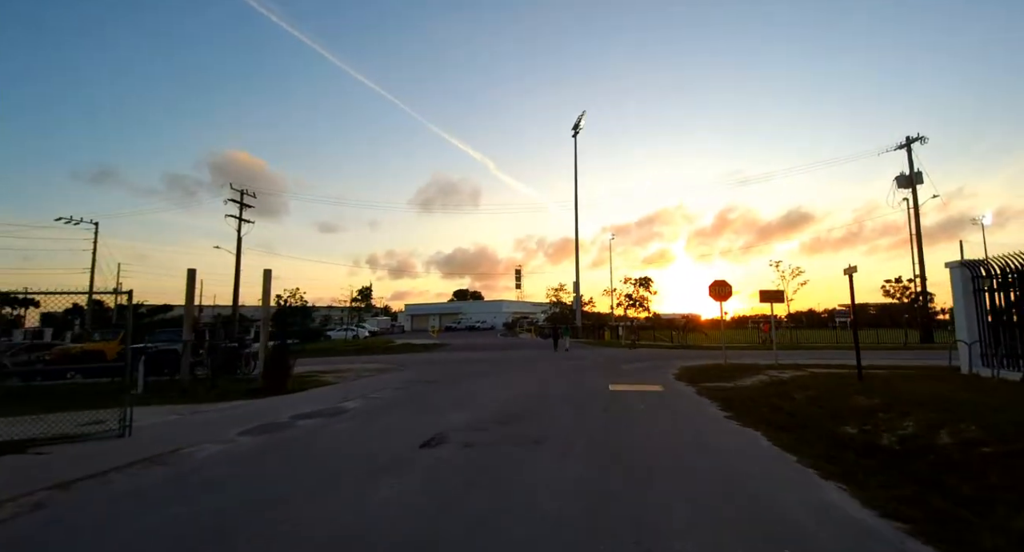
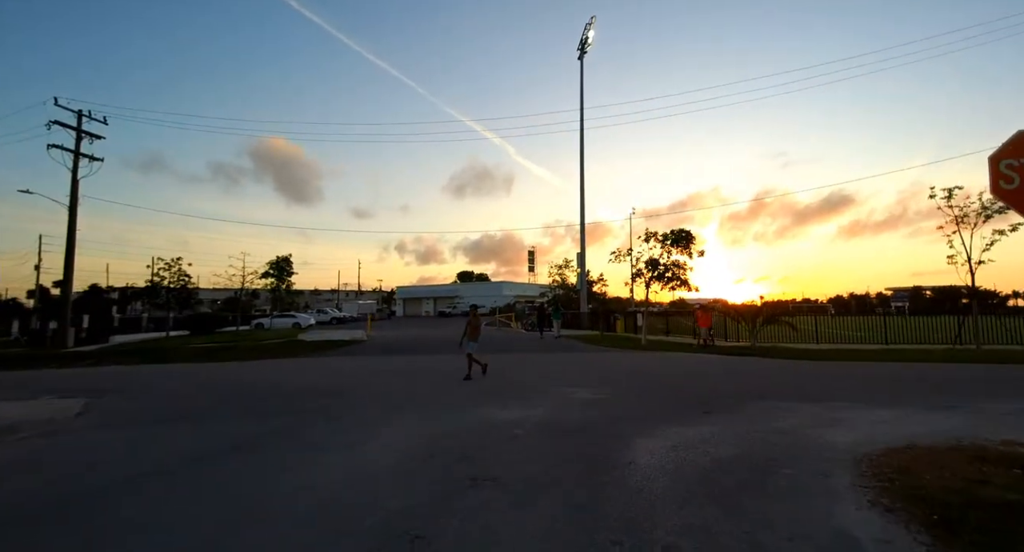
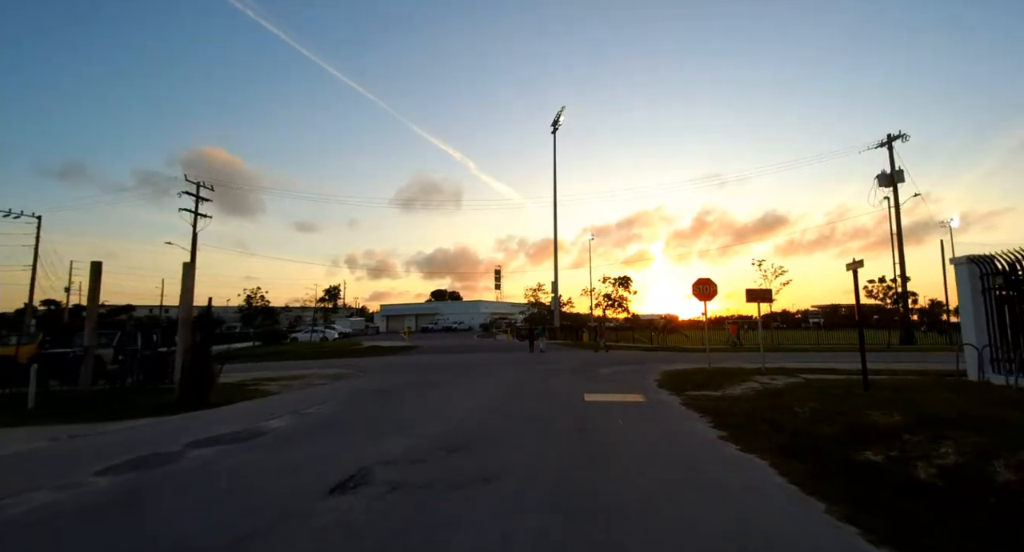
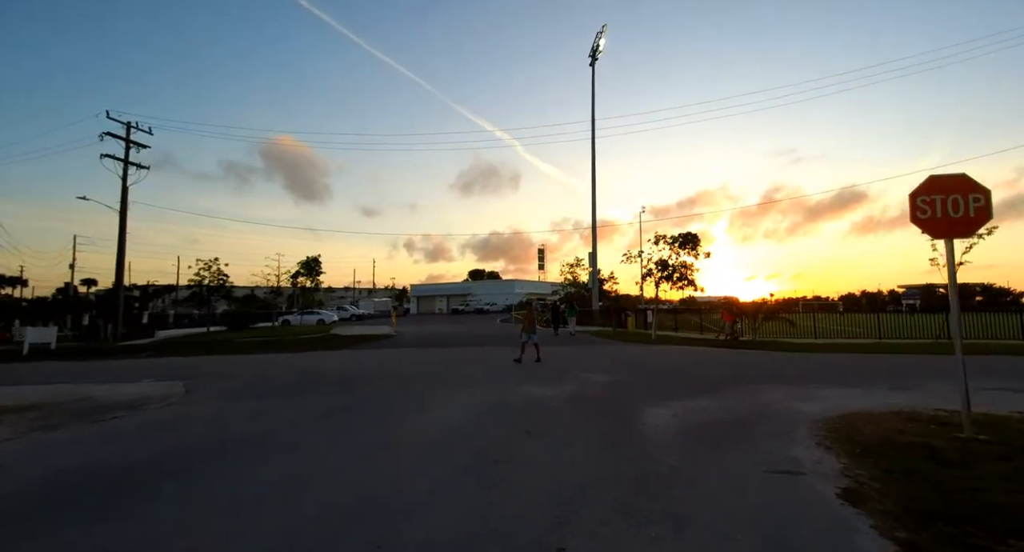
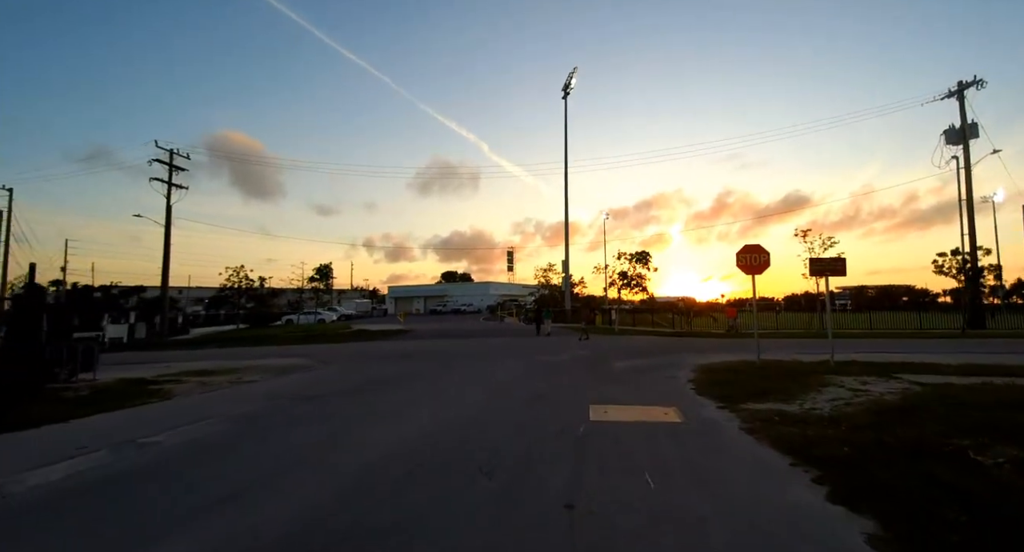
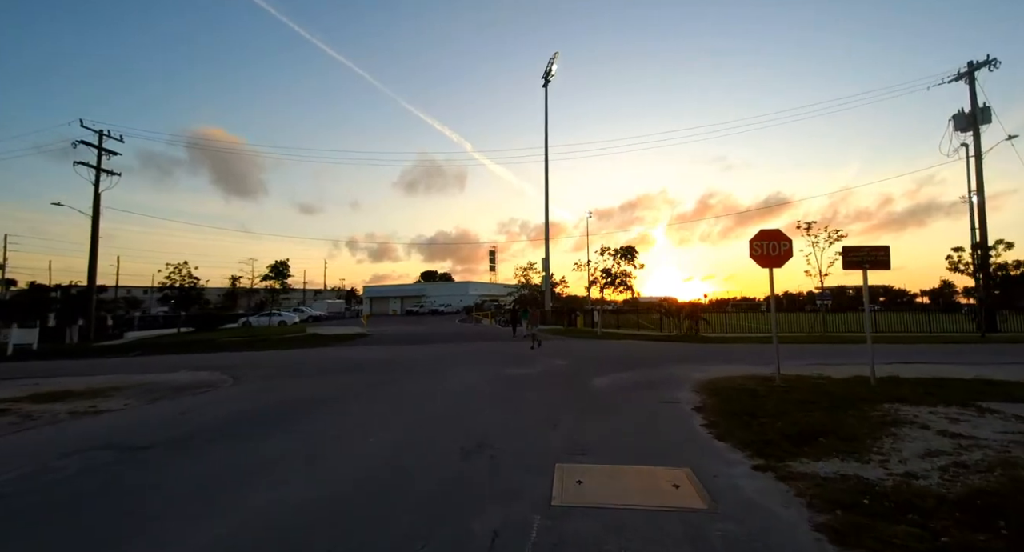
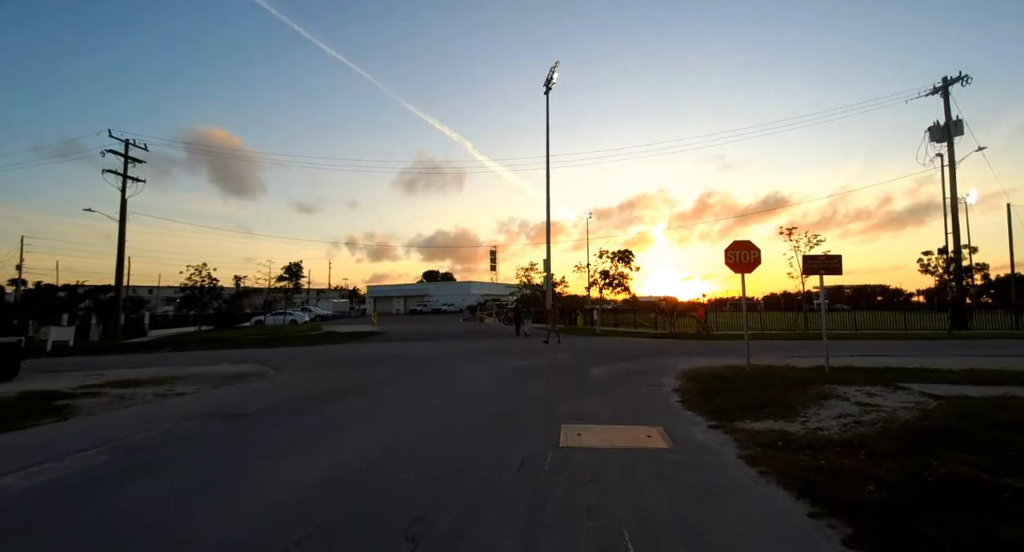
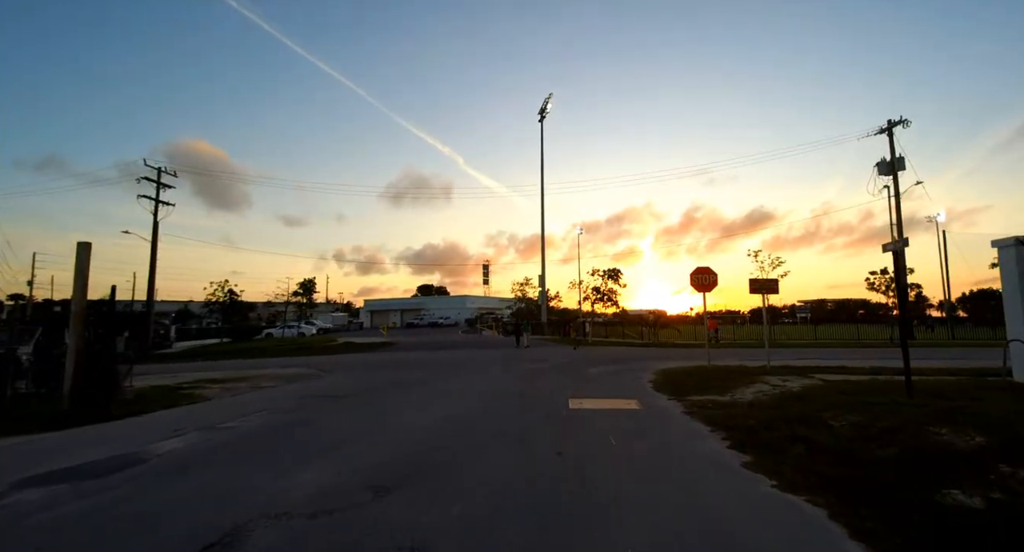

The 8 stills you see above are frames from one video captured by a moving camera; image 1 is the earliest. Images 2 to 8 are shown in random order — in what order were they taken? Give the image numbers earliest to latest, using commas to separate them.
3, 8, 5, 7, 6, 4, 2
